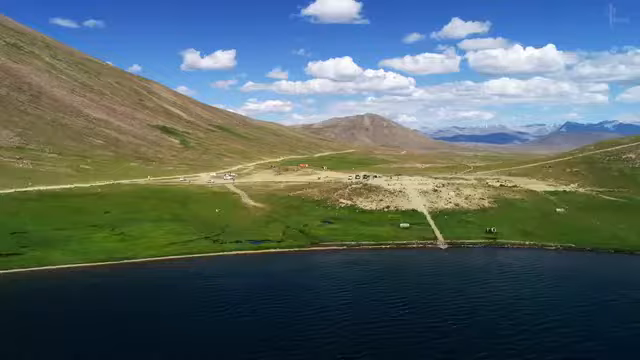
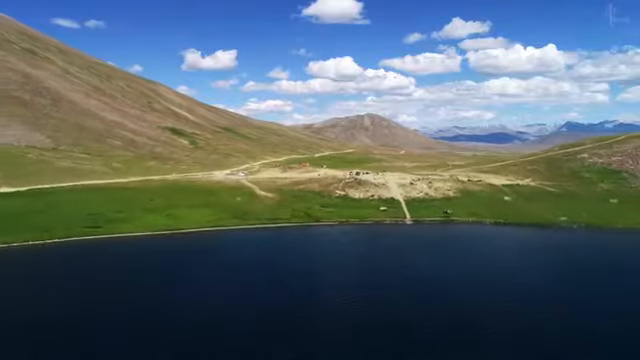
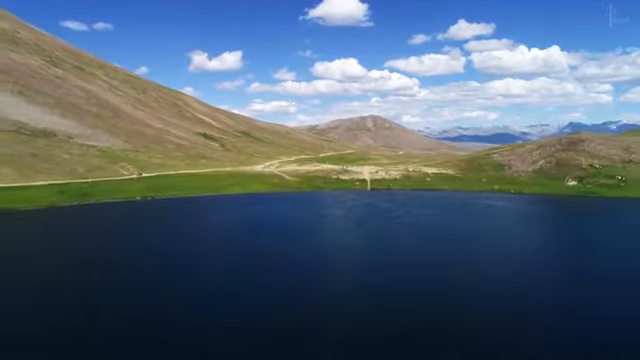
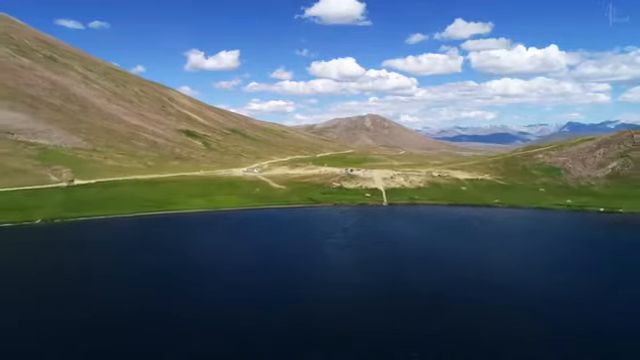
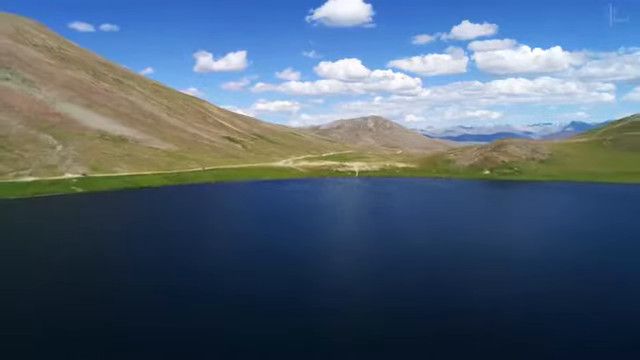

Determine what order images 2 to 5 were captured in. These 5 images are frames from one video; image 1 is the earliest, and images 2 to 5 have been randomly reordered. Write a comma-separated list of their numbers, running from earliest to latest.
2, 4, 3, 5
